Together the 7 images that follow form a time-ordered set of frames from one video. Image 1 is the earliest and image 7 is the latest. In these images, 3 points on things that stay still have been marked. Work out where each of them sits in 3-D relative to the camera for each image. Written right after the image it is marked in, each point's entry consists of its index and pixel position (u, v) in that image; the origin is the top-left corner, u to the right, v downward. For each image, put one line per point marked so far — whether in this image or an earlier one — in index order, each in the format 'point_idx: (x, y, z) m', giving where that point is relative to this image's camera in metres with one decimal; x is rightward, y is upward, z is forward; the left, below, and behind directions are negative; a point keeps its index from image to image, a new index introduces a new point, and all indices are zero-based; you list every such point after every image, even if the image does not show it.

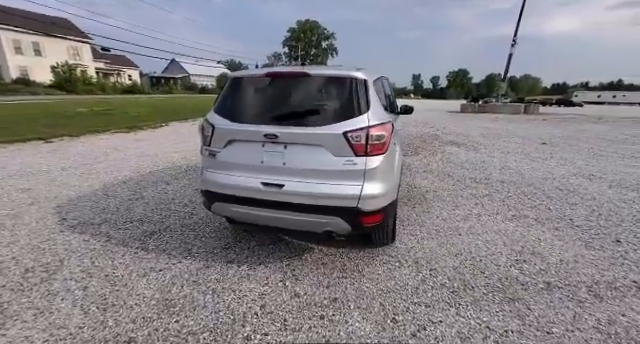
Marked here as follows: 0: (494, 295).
0: (+1.3, -0.9, +2.1) m
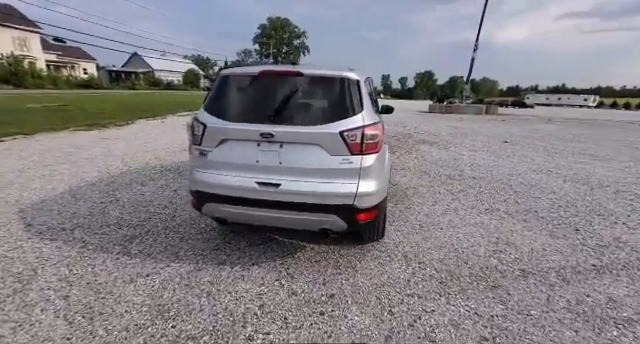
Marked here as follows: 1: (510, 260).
0: (+1.3, -0.9, +2.3) m
1: (+1.8, -0.8, +2.7) m
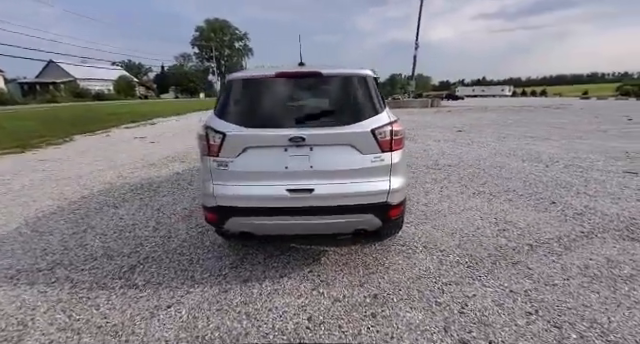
0: (+1.6, -0.8, +2.5) m
1: (+2.0, -0.7, +2.9) m
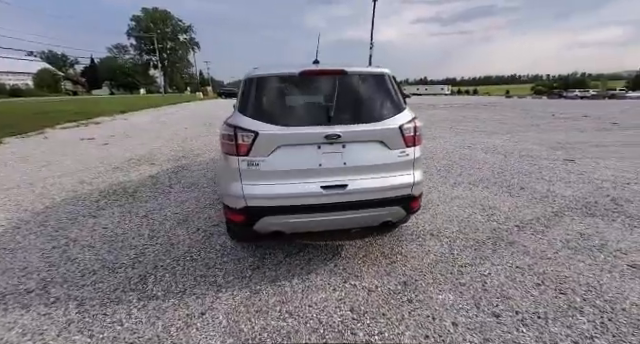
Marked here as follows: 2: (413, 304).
0: (+1.8, -0.7, +2.8) m
1: (+2.1, -0.6, +3.3) m
2: (+0.7, -0.9, +2.0) m
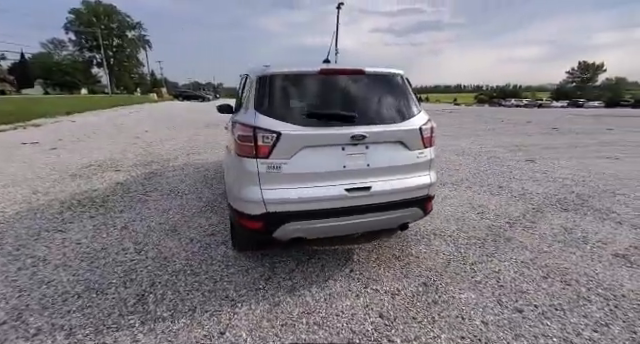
0: (+1.8, -0.7, +2.9) m
1: (+2.1, -0.6, +3.4) m
2: (+0.8, -0.9, +2.0) m
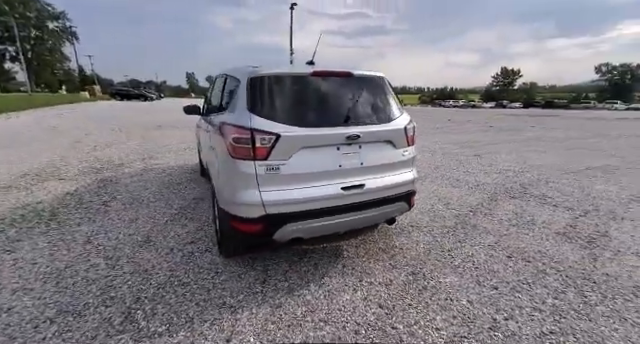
0: (+1.7, -0.6, +3.2) m
1: (+1.9, -0.5, +3.8) m
2: (+0.8, -0.9, +2.2) m
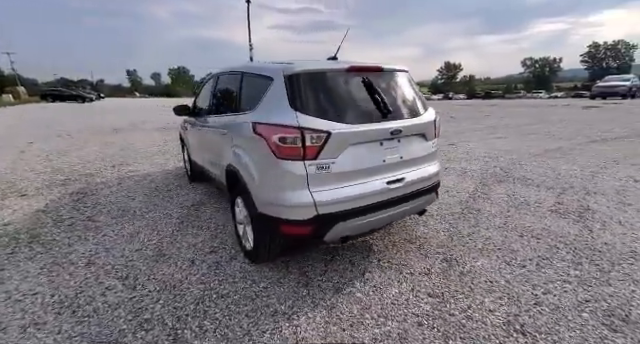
0: (+1.9, -0.5, +3.4) m
1: (+2.0, -0.3, +4.0) m
2: (+1.2, -0.8, +2.3) m
